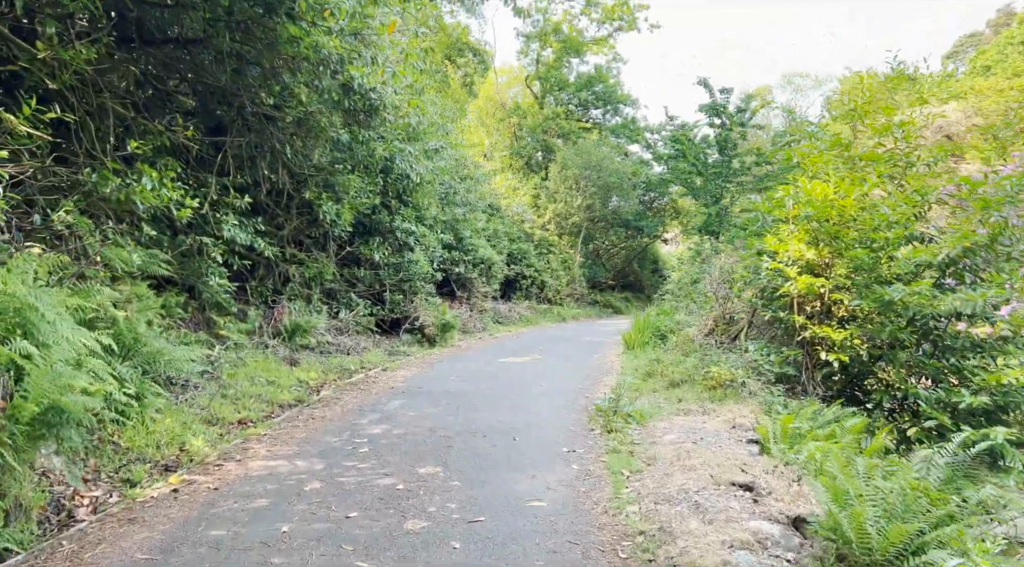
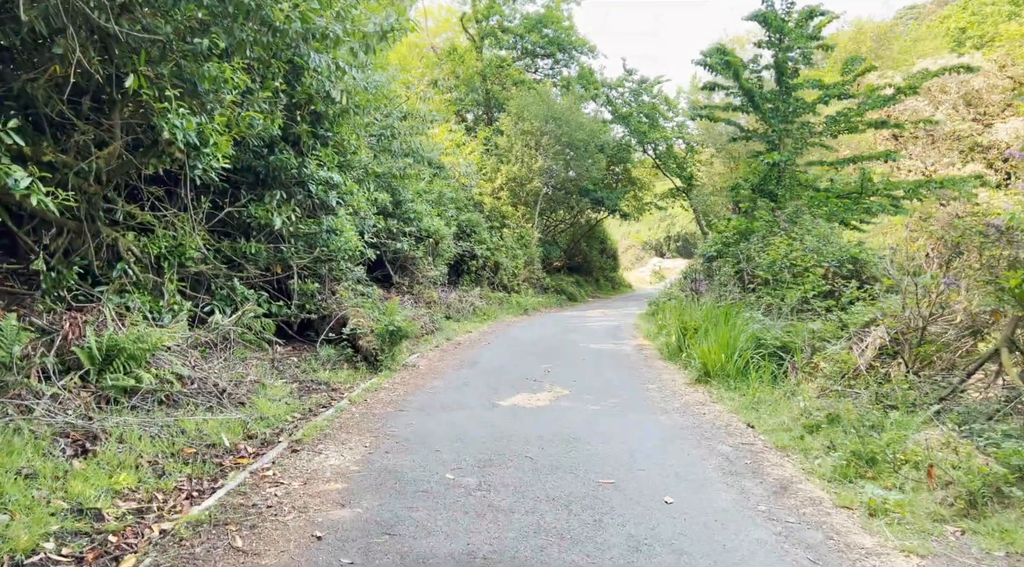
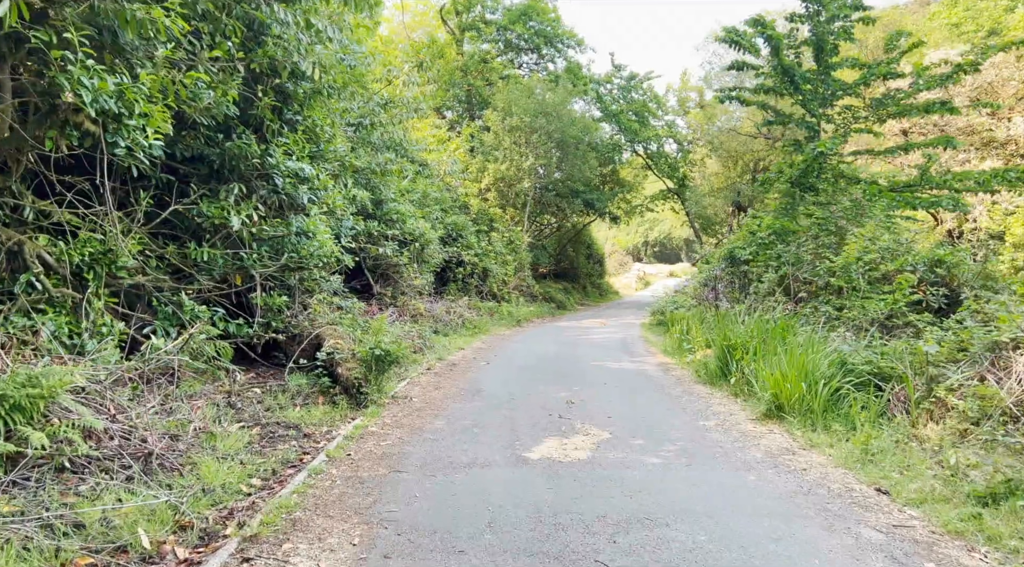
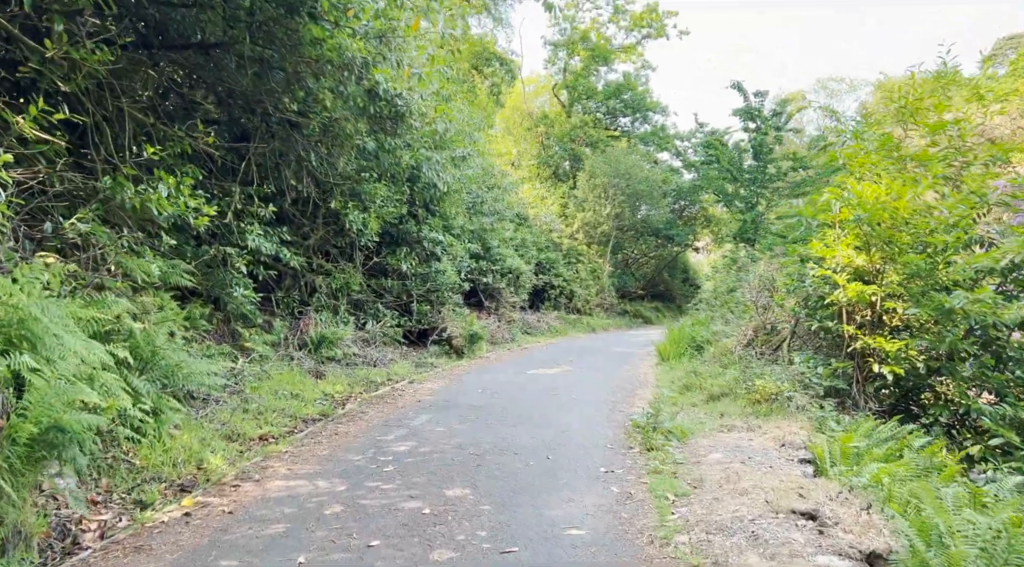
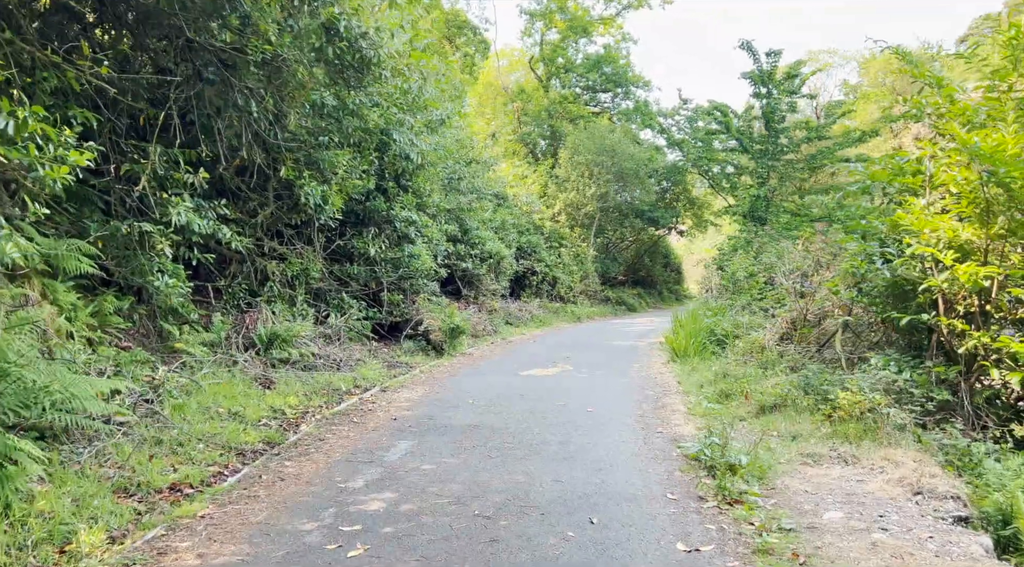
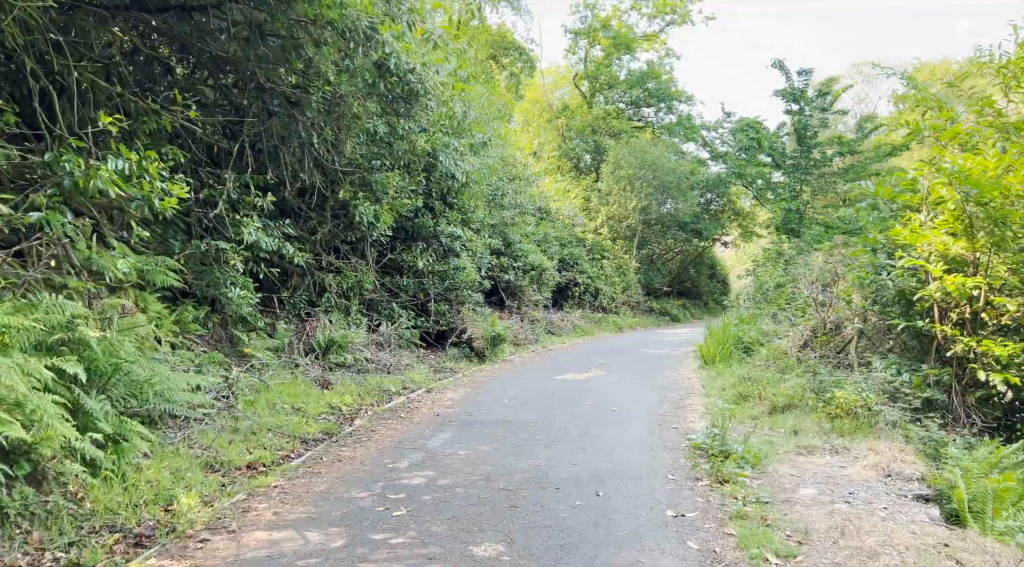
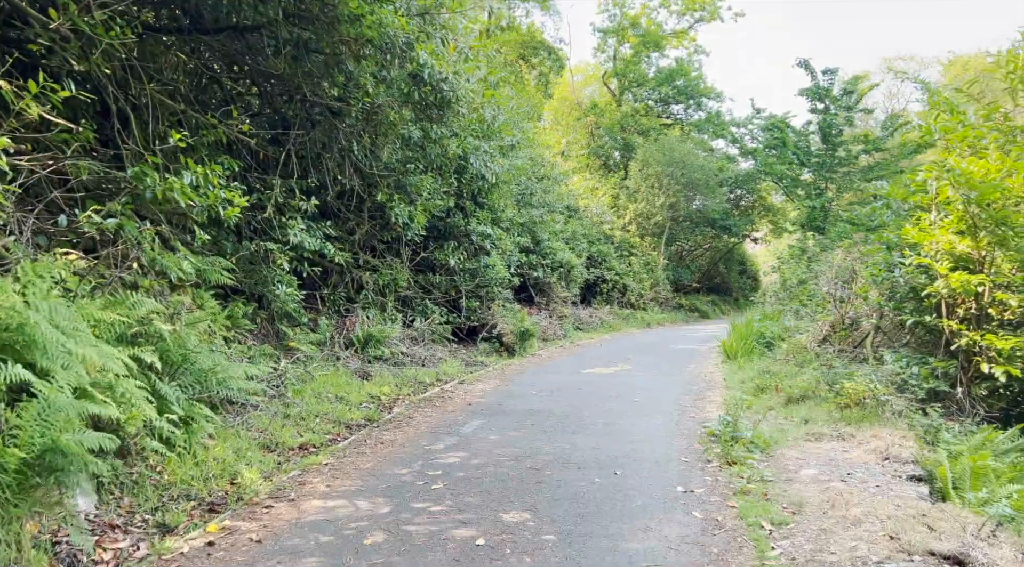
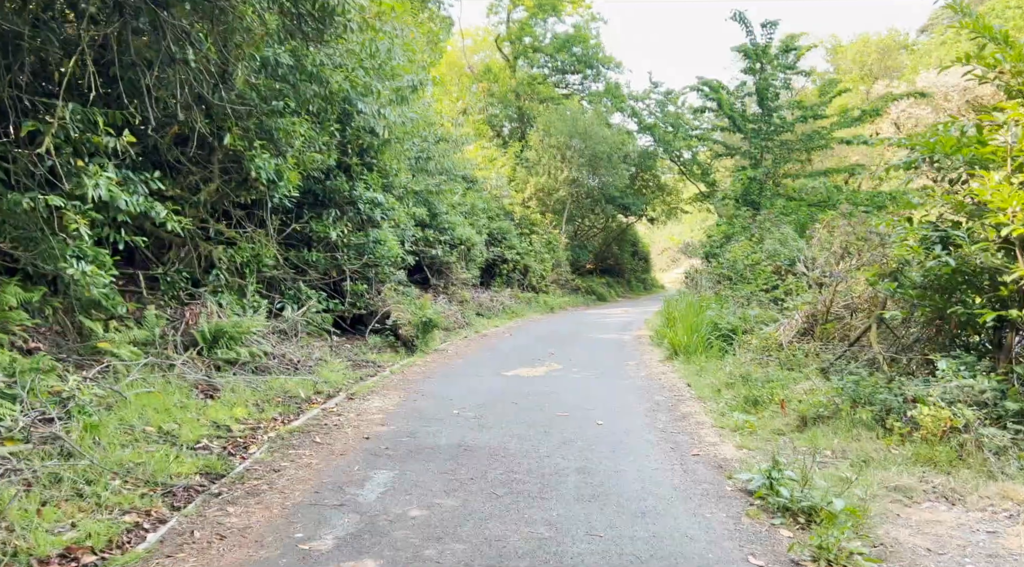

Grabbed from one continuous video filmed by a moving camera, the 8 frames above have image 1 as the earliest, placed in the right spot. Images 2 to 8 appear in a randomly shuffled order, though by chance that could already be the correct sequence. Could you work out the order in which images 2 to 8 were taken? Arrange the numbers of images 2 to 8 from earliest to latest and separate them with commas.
4, 7, 6, 5, 8, 2, 3
